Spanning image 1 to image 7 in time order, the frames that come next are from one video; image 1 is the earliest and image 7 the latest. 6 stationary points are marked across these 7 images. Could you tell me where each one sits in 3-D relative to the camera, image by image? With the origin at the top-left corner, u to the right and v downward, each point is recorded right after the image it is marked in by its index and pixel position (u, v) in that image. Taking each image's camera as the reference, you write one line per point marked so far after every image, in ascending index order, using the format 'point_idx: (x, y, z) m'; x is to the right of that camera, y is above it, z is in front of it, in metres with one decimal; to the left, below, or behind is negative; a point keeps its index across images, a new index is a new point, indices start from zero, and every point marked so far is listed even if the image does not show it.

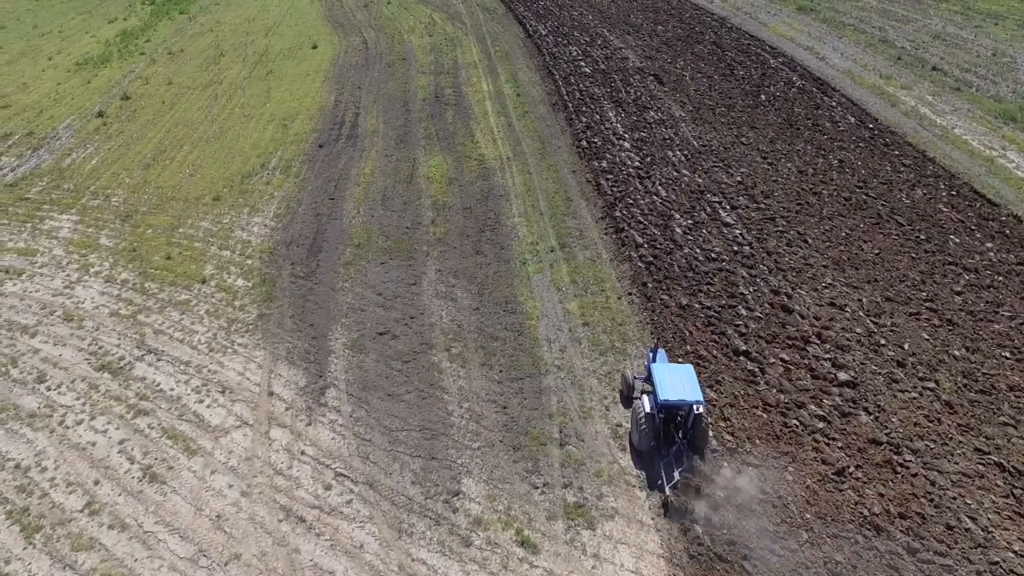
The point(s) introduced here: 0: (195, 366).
0: (-6.7, -1.7, +14.2) m
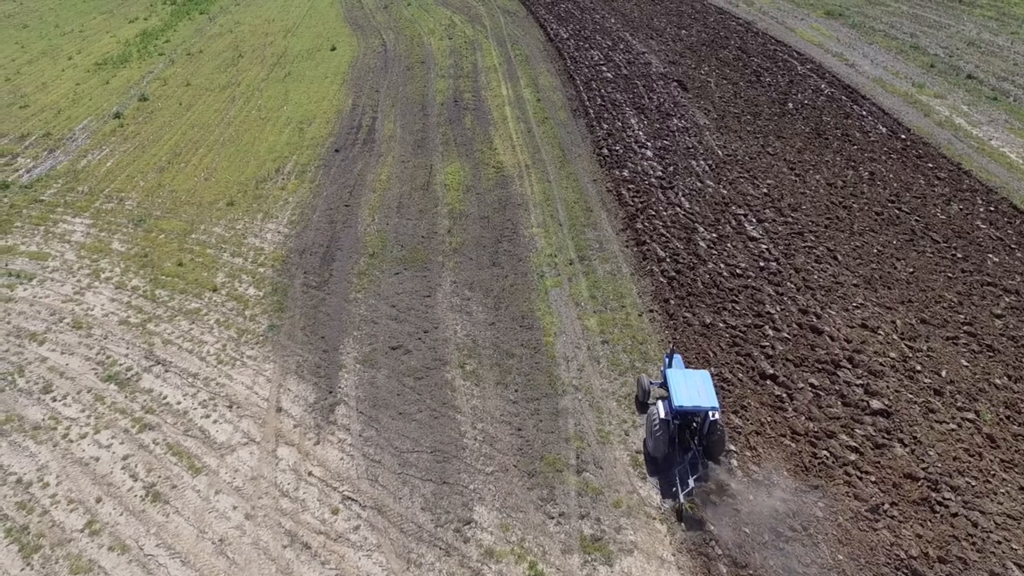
0: (-6.4, -1.9, +13.8) m
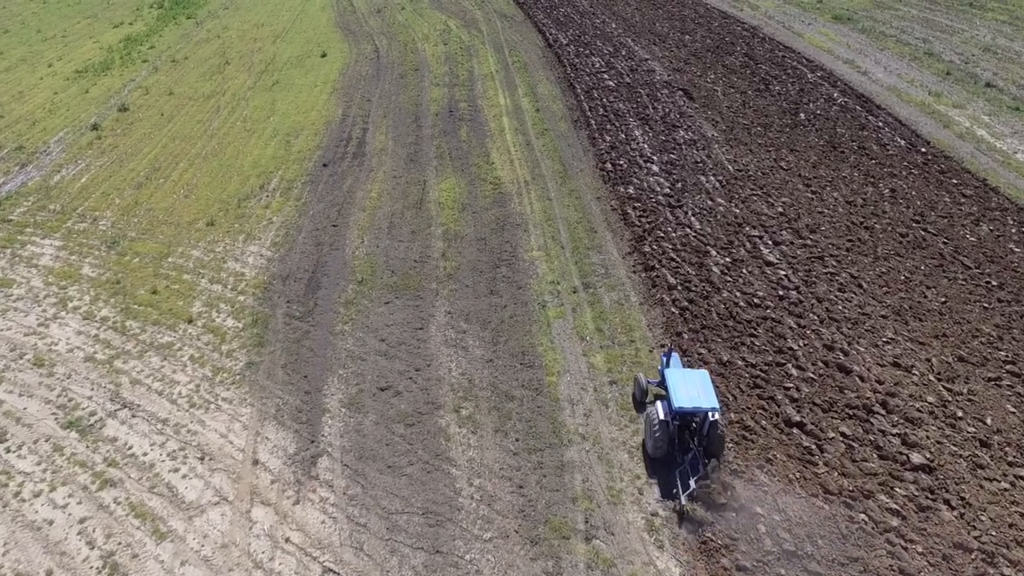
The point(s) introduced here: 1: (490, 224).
0: (-6.4, -2.6, +12.6) m
1: (-0.6, +1.7, +18.1) m
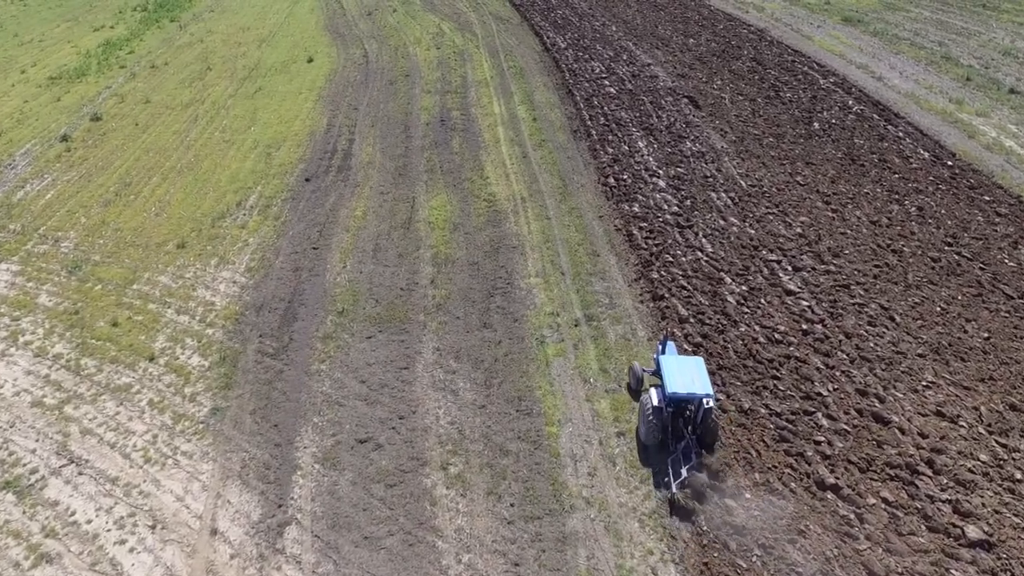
0: (-6.5, -3.3, +11.1) m
1: (-0.7, +1.1, +16.7) m
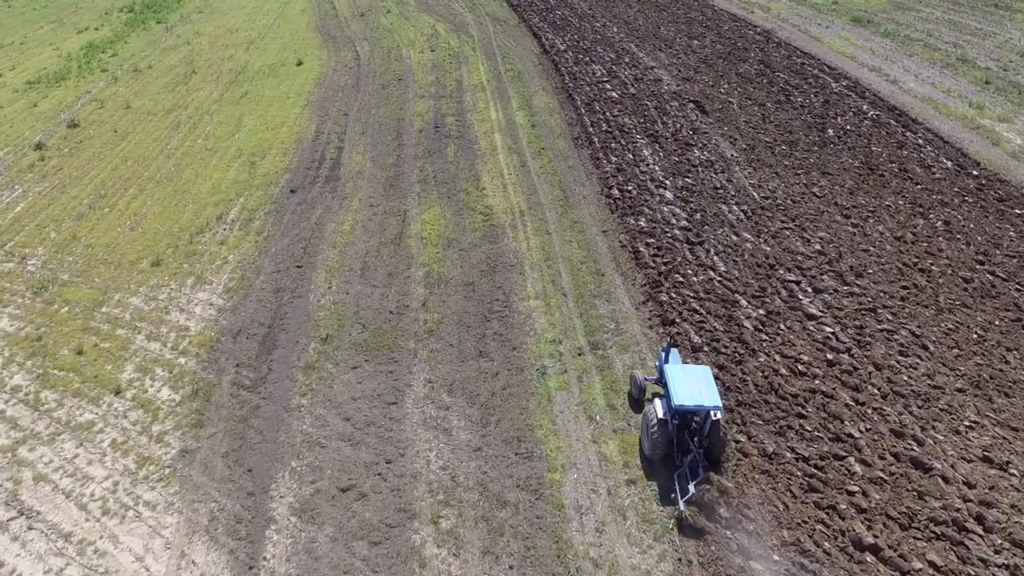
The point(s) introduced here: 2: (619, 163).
0: (-6.5, -3.8, +10.0) m
1: (-0.7, +0.6, +15.5) m
2: (+3.0, +3.6, +19.1) m
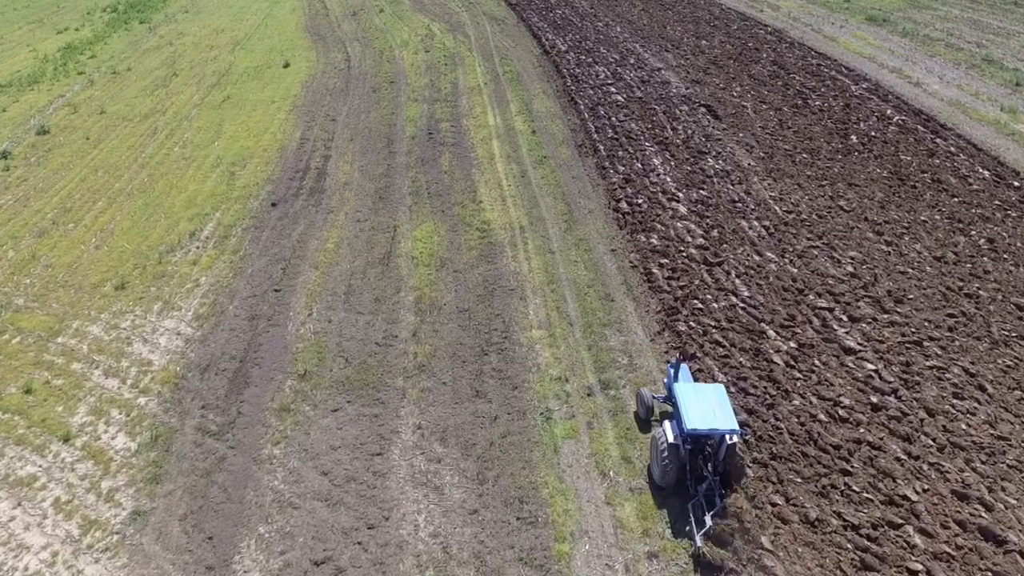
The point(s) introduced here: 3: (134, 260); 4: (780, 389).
0: (-6.5, -4.4, +8.5) m
1: (-0.8, 0.0, +14.1) m
2: (+3.0, +3.0, +17.7) m
3: (-8.9, +0.7, +15.8) m
4: (+4.4, -1.6, +11.0) m
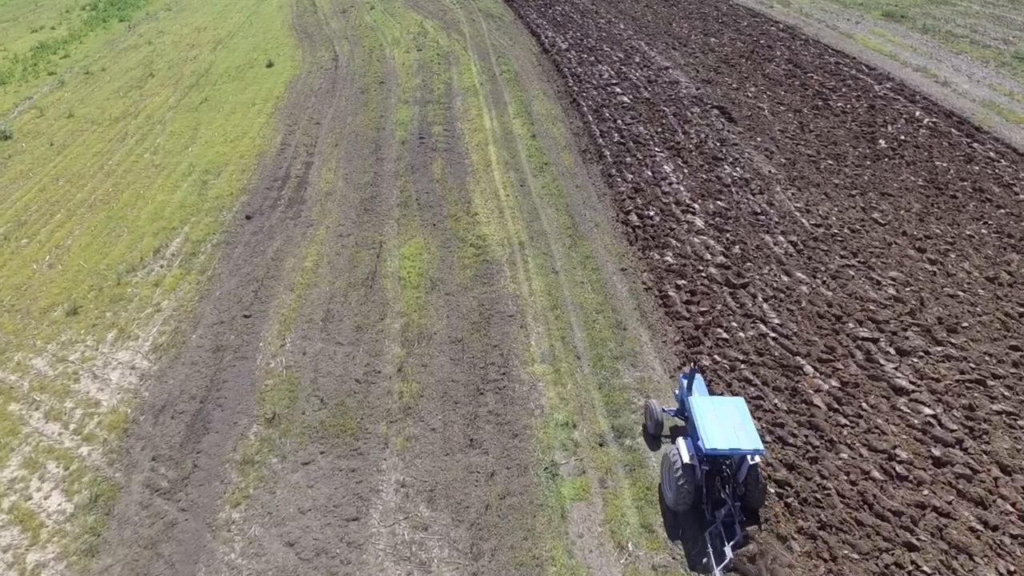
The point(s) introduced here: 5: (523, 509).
0: (-6.4, -4.9, +6.9) m
1: (-0.8, -0.5, +12.5) m
2: (+3.0, +2.6, +16.1) m
3: (-8.9, +0.2, +14.2) m
4: (+4.4, -2.1, +9.5) m
5: (+0.1, -2.9, +8.9) m
